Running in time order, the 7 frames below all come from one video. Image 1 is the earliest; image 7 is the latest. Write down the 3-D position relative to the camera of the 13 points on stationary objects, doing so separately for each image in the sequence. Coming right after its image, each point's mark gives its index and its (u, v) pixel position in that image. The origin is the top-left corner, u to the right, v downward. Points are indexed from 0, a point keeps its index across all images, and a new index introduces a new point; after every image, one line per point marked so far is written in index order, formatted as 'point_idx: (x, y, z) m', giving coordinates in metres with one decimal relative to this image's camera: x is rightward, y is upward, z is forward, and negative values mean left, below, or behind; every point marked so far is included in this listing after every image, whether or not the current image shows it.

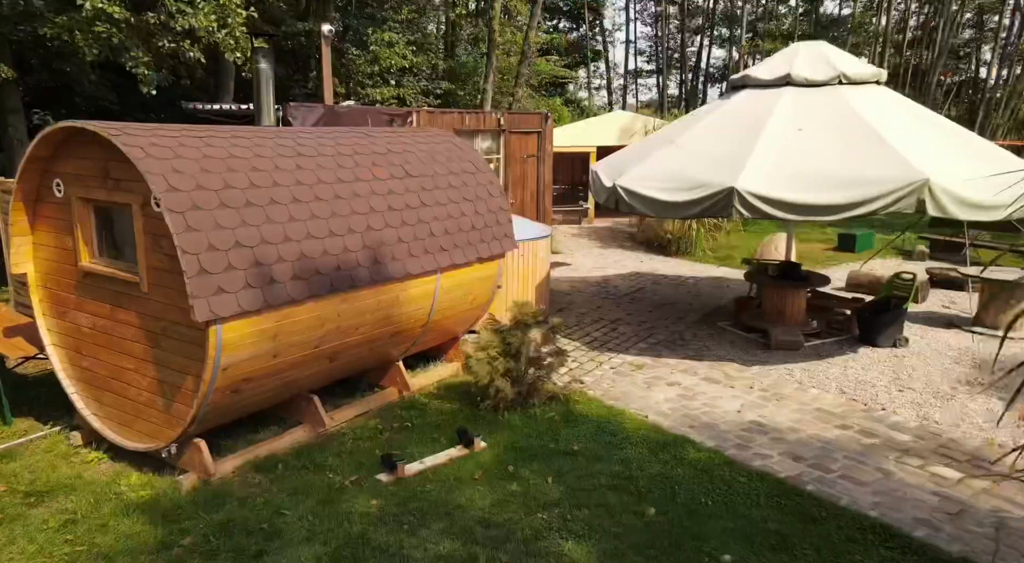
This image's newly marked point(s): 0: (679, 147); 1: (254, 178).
0: (+1.6, +1.3, +6.4) m
1: (-1.7, +0.7, +4.2) m
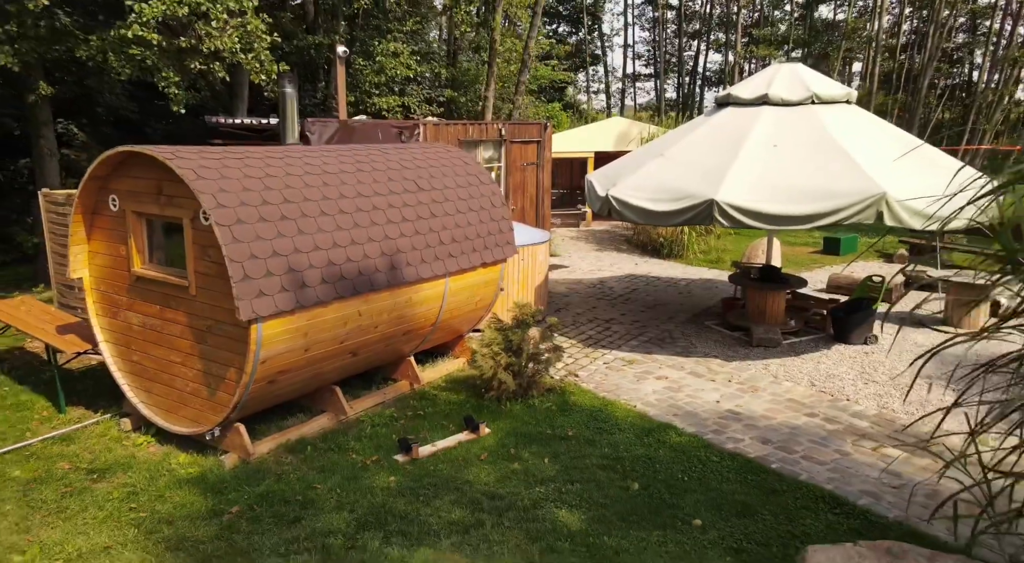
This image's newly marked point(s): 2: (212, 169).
0: (+1.6, +1.3, +6.9) m
1: (-1.6, +0.6, +4.8) m
2: (-2.1, +0.8, +4.6) m
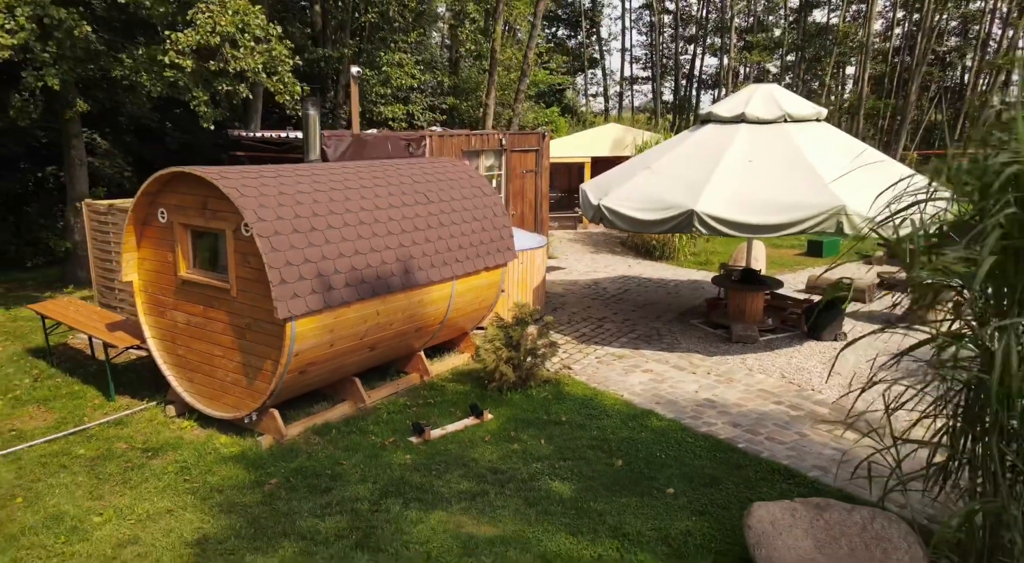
0: (+1.7, +1.3, +7.6) m
1: (-1.6, +0.6, +5.5) m
2: (-2.1, +0.8, +5.2) m
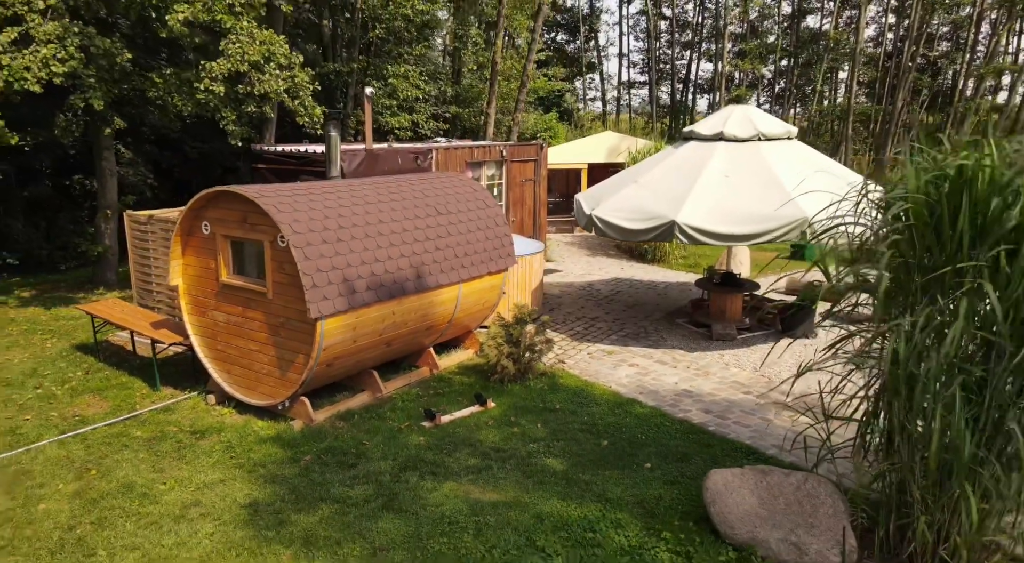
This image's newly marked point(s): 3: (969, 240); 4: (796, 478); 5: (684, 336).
0: (+1.7, +1.2, +8.4) m
1: (-1.6, +0.6, +6.3) m
2: (-2.1, +0.7, +6.0) m
3: (+2.5, +0.2, +3.7) m
4: (+1.9, -1.3, +4.4) m
5: (+2.4, -0.7, +9.0) m
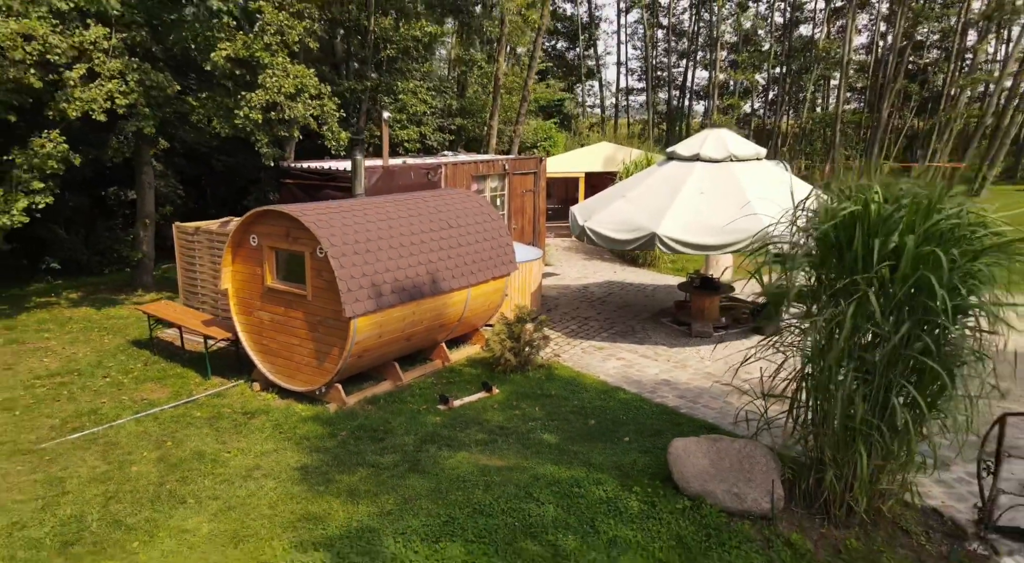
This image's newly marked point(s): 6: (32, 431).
0: (+1.7, +1.2, +9.6) m
1: (-1.6, +0.5, +7.4) m
2: (-2.0, +0.7, +7.2) m
3: (+2.6, +0.2, +4.8) m
4: (+1.9, -1.4, +5.6) m
5: (+2.4, -0.8, +10.2) m
6: (-4.9, -1.5, +6.7) m
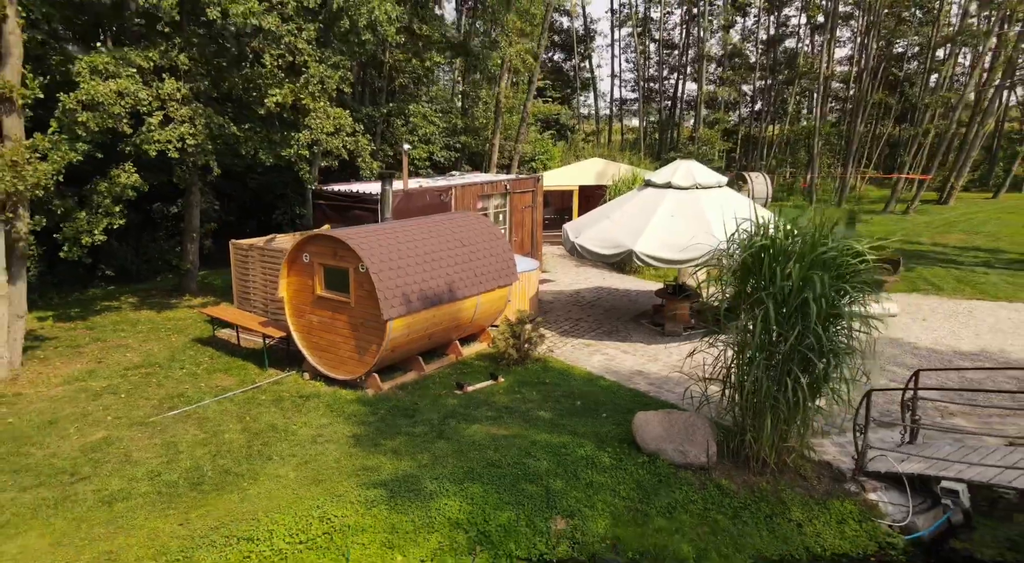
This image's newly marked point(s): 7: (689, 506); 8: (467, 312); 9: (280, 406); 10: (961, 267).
0: (+1.7, +1.0, +11.4) m
1: (-1.6, +0.4, +9.3) m
2: (-2.0, +0.5, +9.0) m
3: (+2.6, 0.0, +6.6) m
4: (+2.0, -1.5, +7.4) m
5: (+2.4, -0.9, +12.0) m
6: (-4.8, -1.6, +8.5) m
7: (+1.8, -2.2, +6.5) m
8: (-0.7, -0.5, +10.1) m
9: (-3.1, -1.7, +8.7) m
10: (+10.9, +0.4, +15.9) m
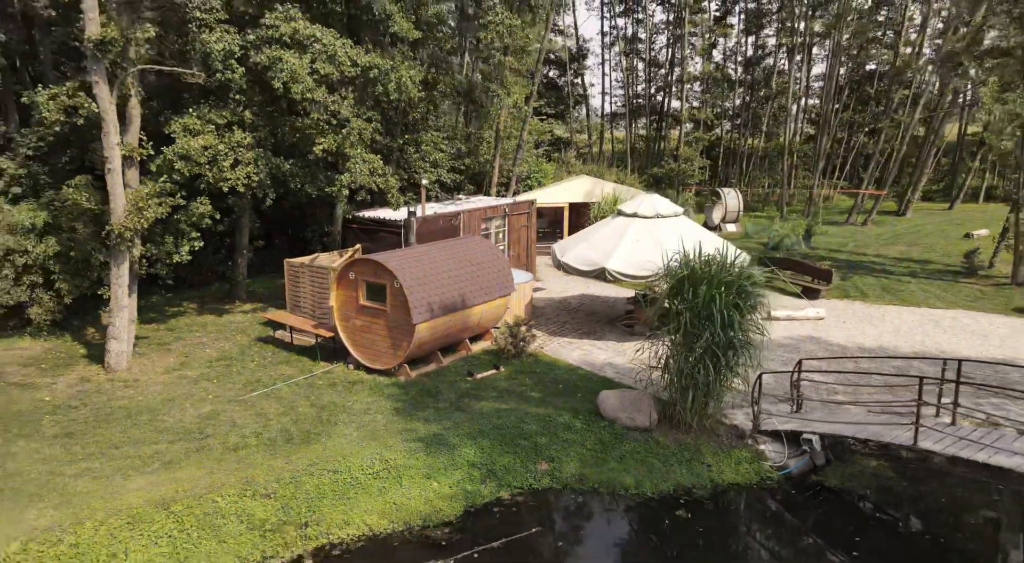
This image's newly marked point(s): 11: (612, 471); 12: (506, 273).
0: (+1.7, +0.8, +14.2) m
1: (-1.6, +0.2, +12.1) m
2: (-2.0, +0.3, +11.8) m
3: (+2.6, -0.2, +9.5) m
4: (+1.9, -1.7, +10.2) m
5: (+2.4, -1.2, +14.8) m
6: (-4.9, -1.9, +11.3) m
7: (+1.7, -2.4, +9.3) m
8: (-0.7, -0.7, +12.9) m
9: (-3.1, -1.9, +11.5) m
10: (+10.8, +0.2, +18.7) m
11: (+1.4, -2.6, +9.0) m
12: (-0.1, +0.2, +13.7) m
